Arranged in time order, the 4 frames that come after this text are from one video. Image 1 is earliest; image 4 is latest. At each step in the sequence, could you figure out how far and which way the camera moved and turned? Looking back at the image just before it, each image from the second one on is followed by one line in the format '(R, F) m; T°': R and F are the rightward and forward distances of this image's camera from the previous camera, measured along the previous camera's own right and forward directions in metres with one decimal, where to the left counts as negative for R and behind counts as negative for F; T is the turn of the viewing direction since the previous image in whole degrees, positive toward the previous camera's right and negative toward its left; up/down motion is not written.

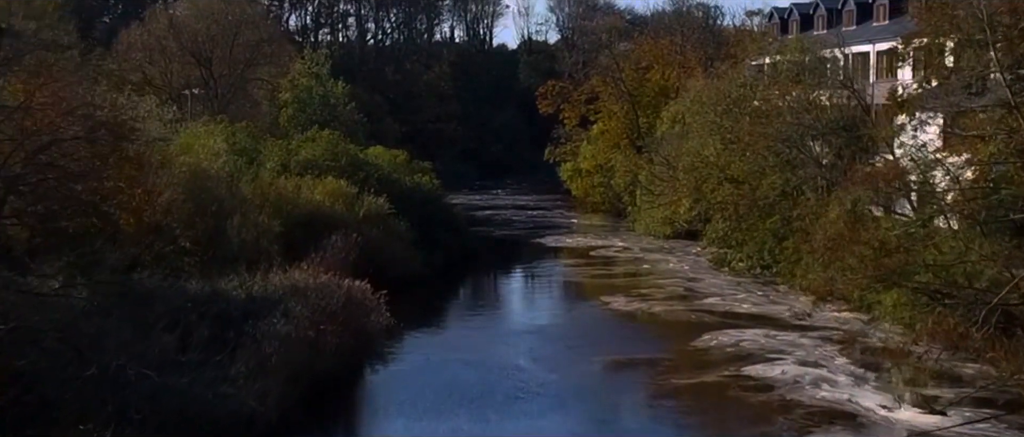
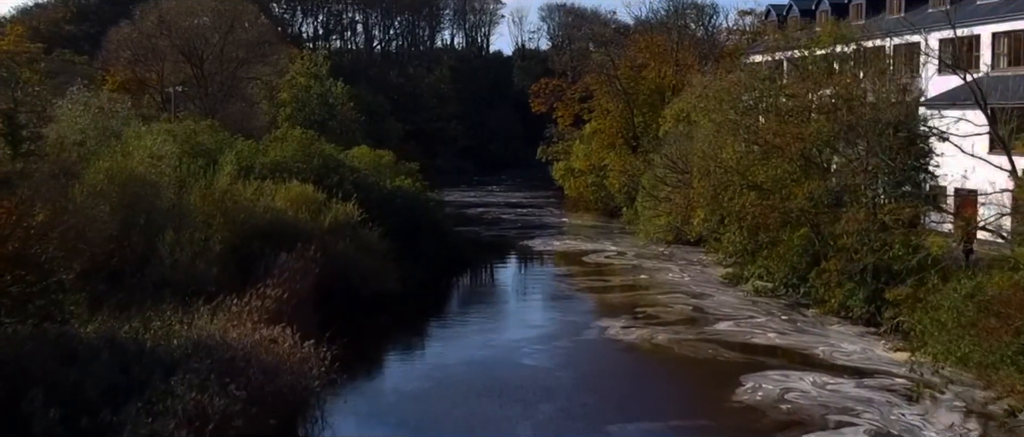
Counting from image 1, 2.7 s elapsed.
(0.0, +3.7) m; +1°
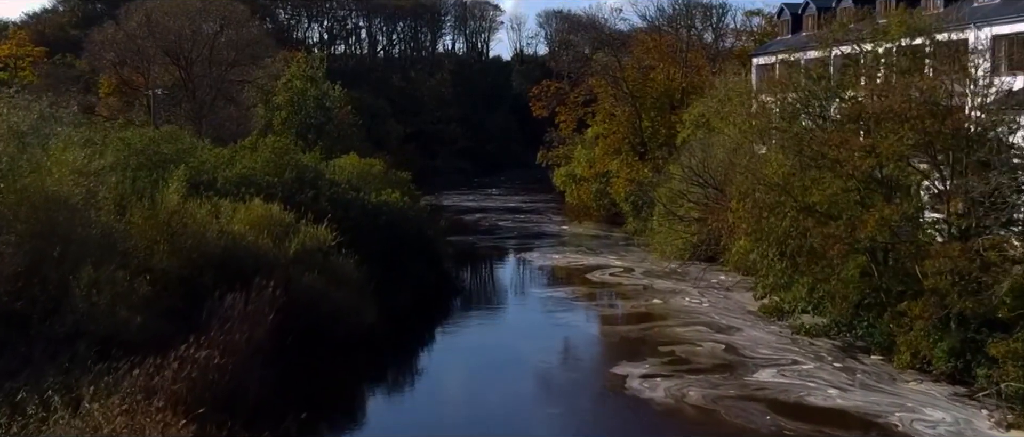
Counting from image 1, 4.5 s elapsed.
(0.0, +4.1) m; 0°
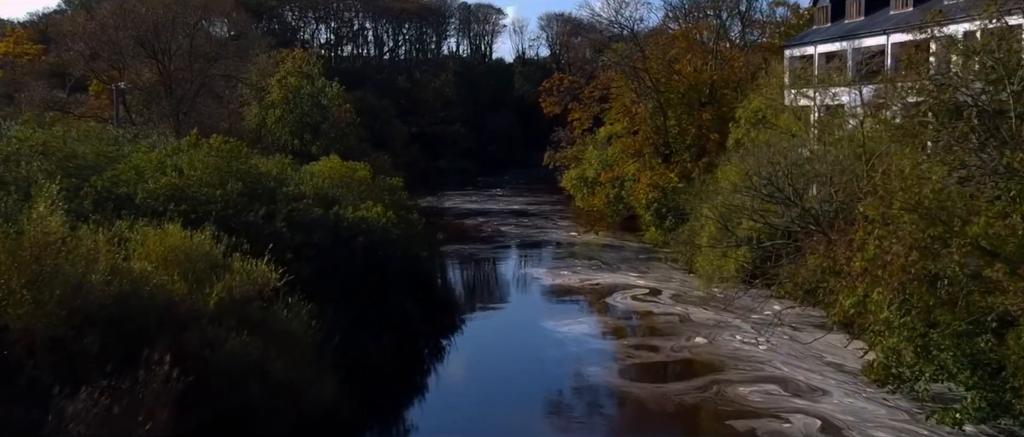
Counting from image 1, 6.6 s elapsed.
(-0.2, +6.7) m; 0°
